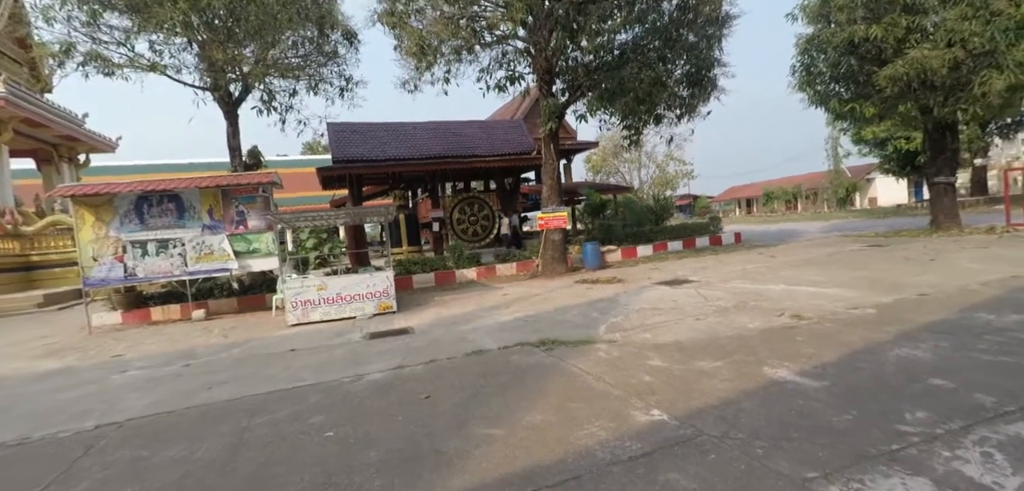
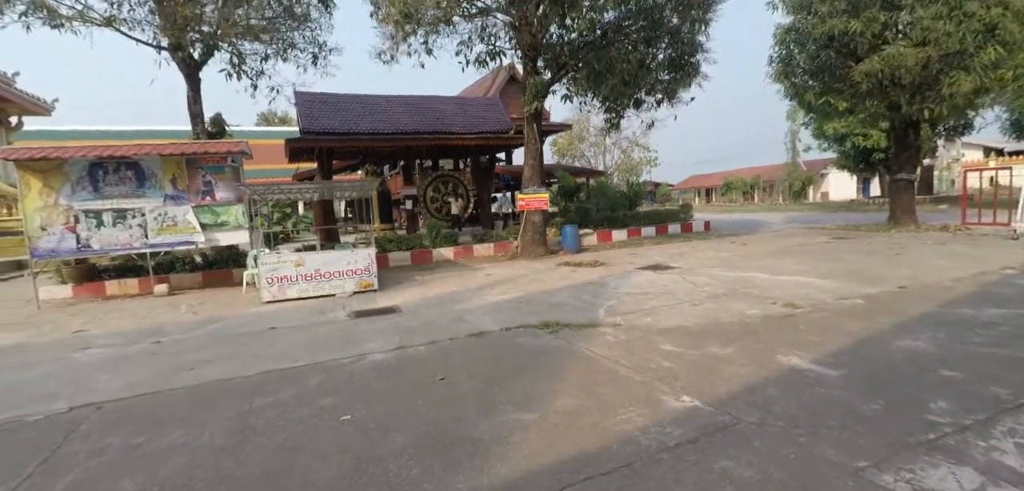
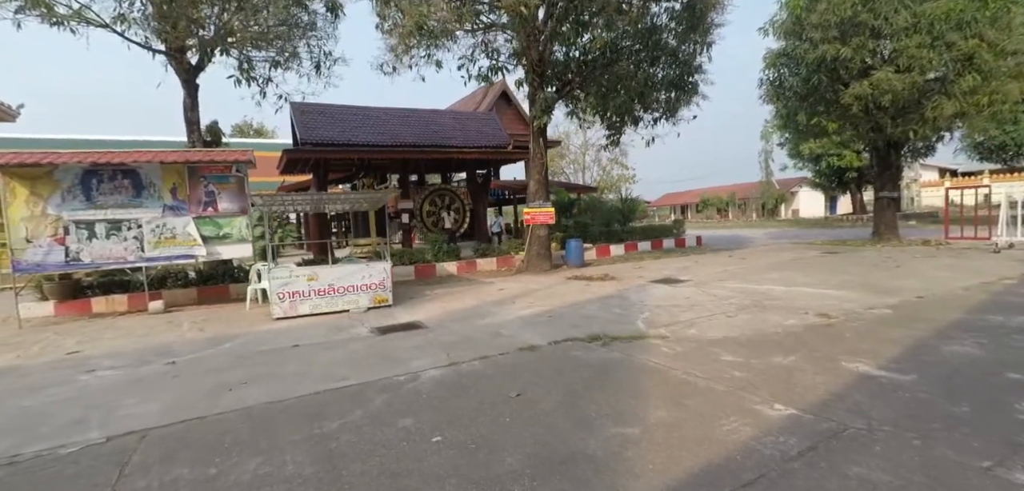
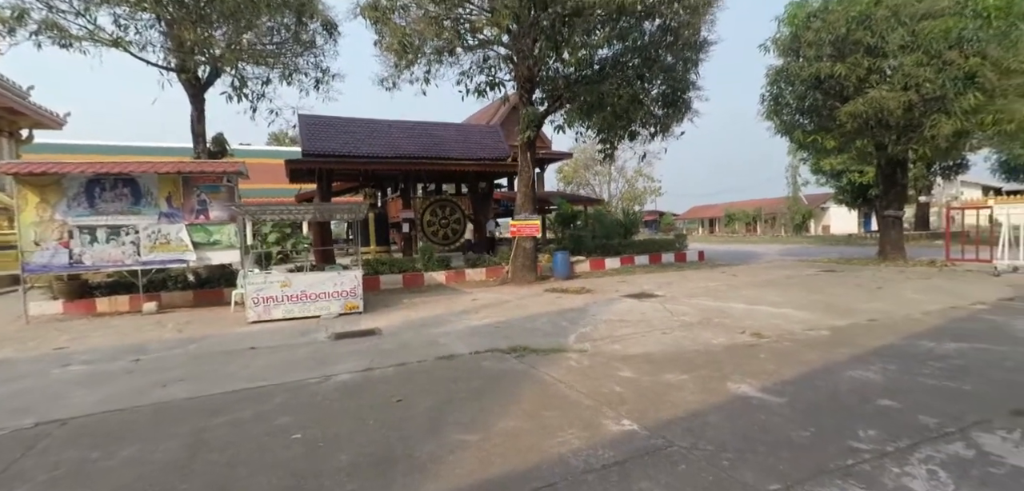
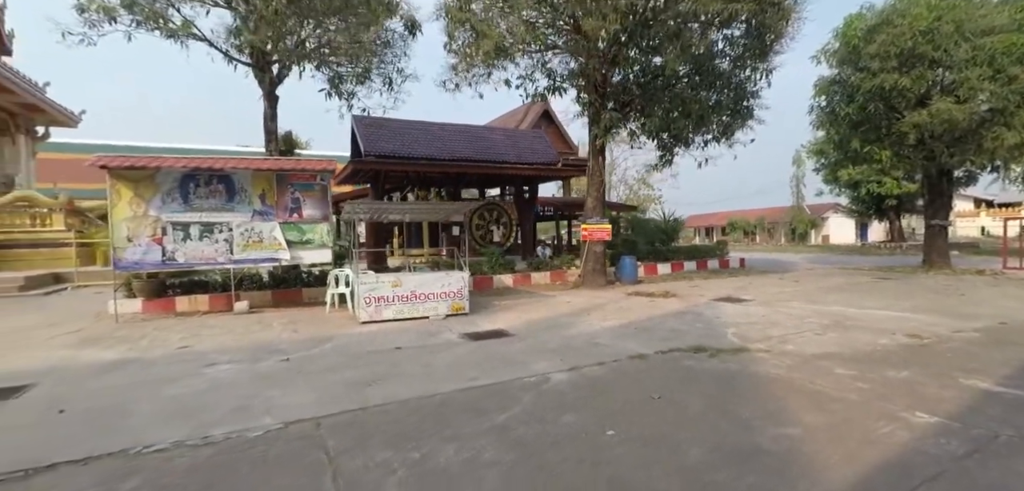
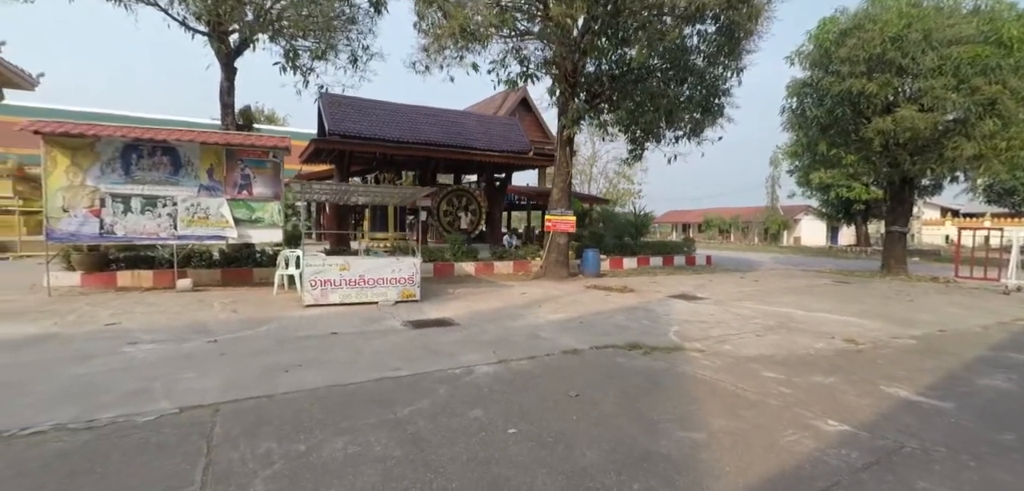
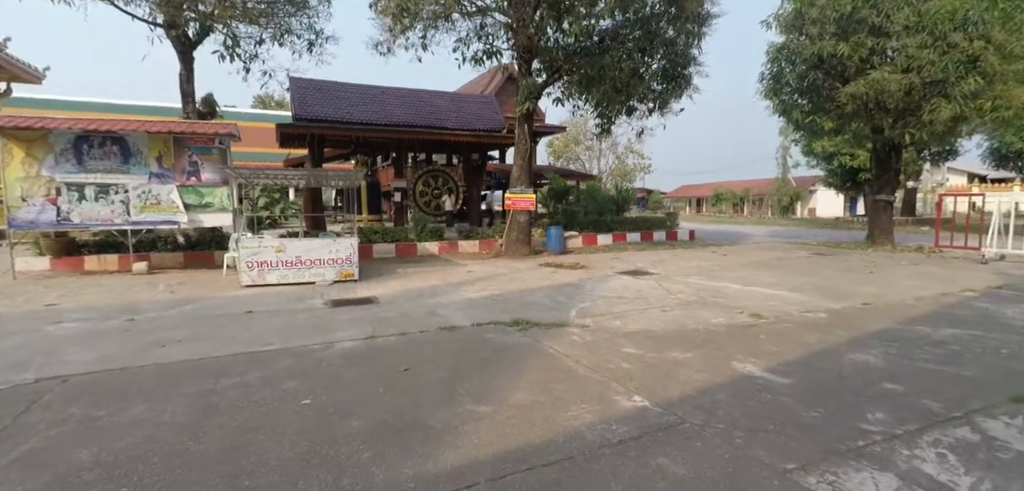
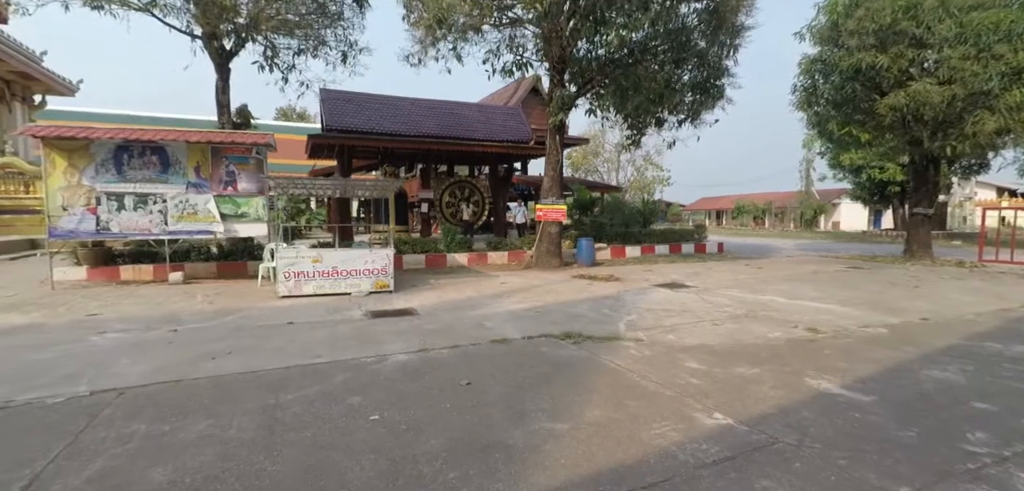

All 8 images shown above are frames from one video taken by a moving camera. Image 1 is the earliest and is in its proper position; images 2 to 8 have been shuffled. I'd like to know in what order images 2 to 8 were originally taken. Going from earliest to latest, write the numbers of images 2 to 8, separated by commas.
4, 7, 2, 8, 3, 6, 5
